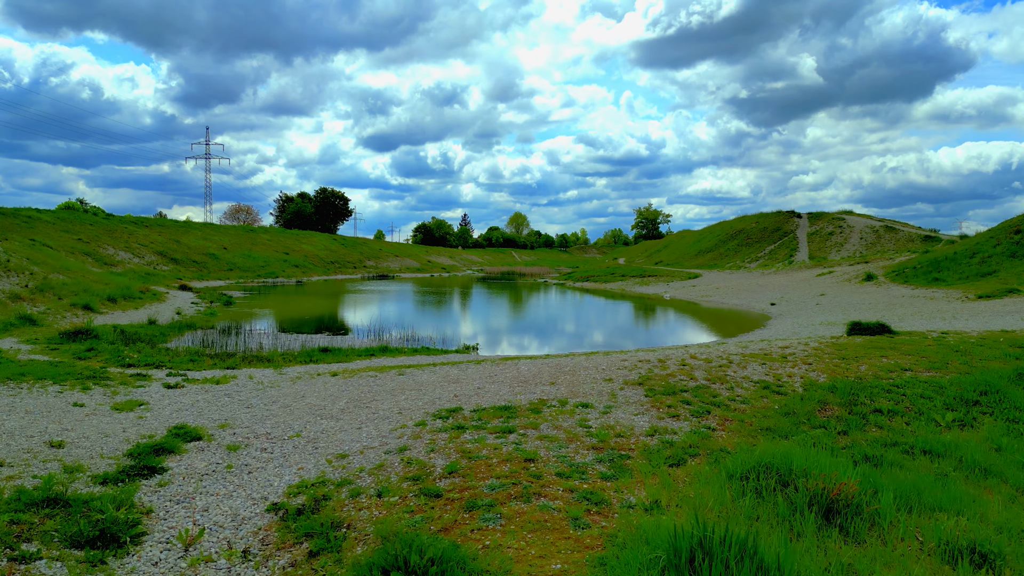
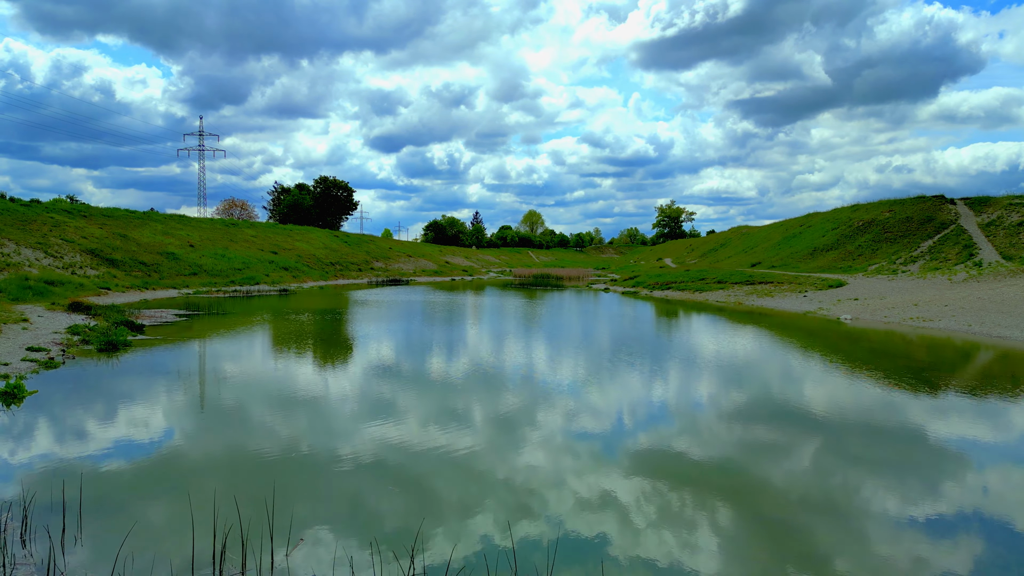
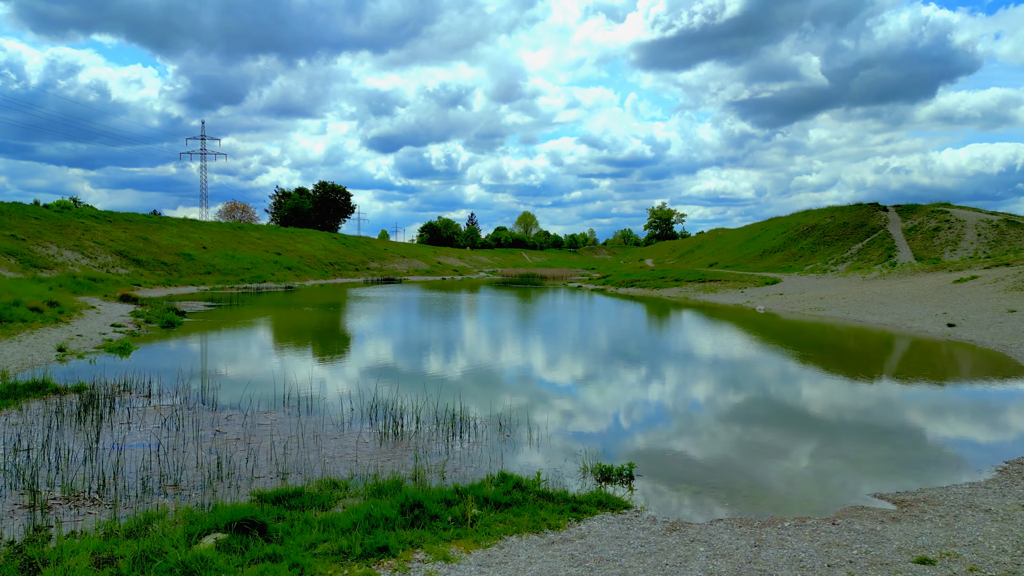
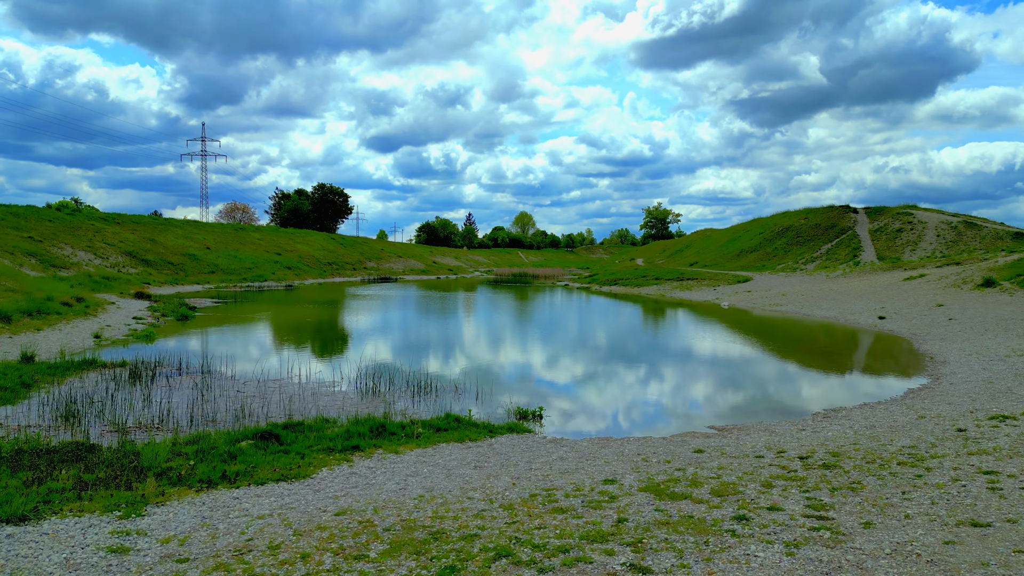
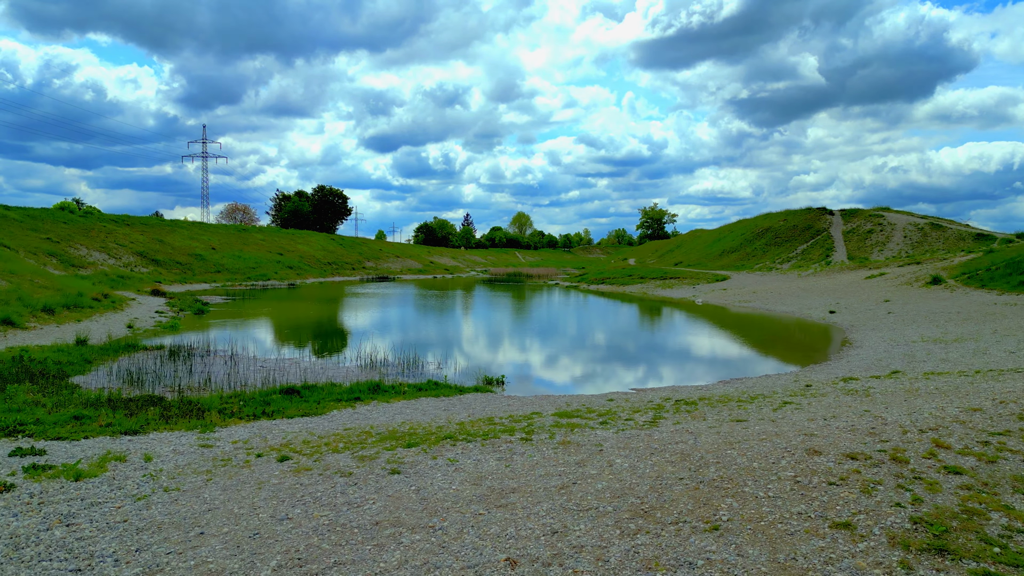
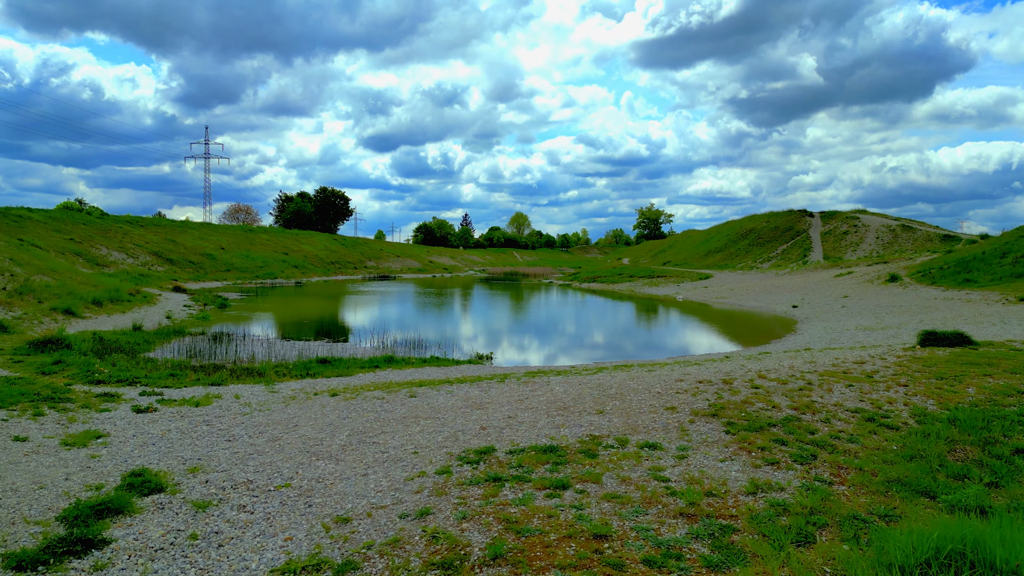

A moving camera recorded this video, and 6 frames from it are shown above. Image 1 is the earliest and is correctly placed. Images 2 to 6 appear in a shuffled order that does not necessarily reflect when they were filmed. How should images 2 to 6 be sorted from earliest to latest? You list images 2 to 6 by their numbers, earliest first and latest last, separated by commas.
6, 5, 4, 3, 2
